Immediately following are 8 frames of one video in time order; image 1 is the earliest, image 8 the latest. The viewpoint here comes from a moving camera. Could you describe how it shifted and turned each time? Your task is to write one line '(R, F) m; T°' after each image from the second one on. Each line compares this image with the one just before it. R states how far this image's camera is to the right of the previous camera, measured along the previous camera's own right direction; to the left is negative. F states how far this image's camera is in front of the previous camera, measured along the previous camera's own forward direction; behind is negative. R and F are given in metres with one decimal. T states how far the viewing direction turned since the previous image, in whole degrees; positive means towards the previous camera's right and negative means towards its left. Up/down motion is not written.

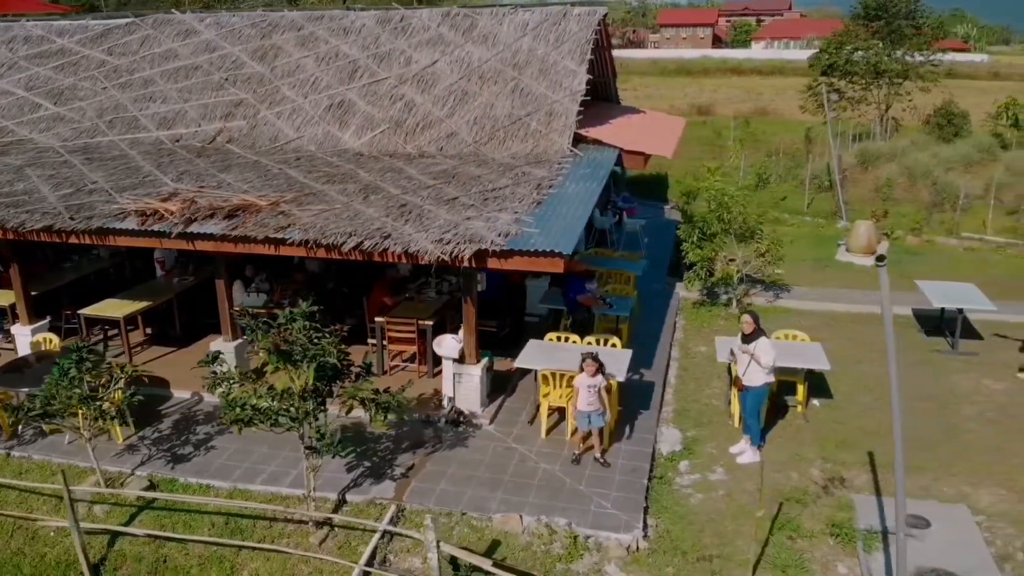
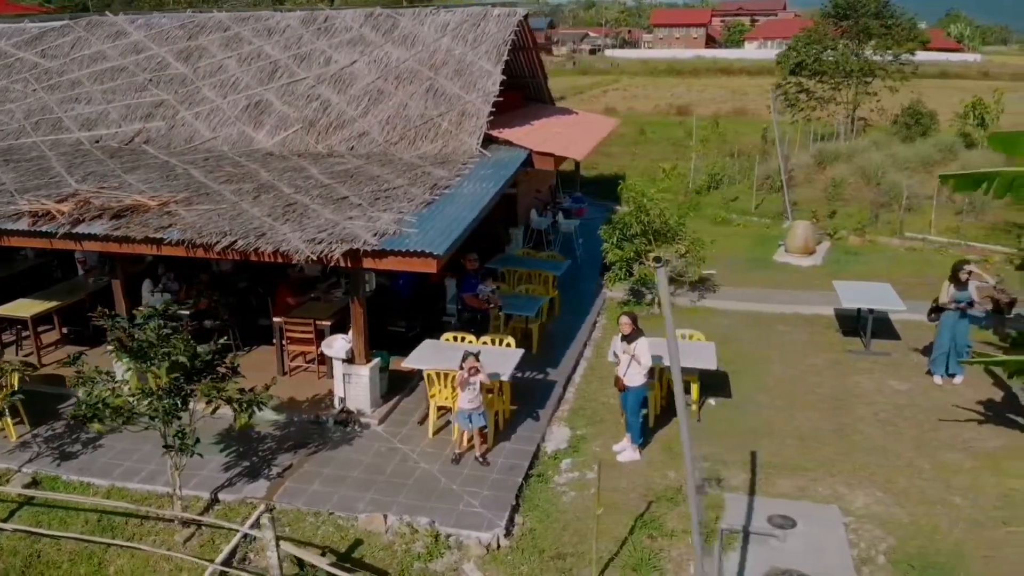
(+1.3, 0.0) m; -1°
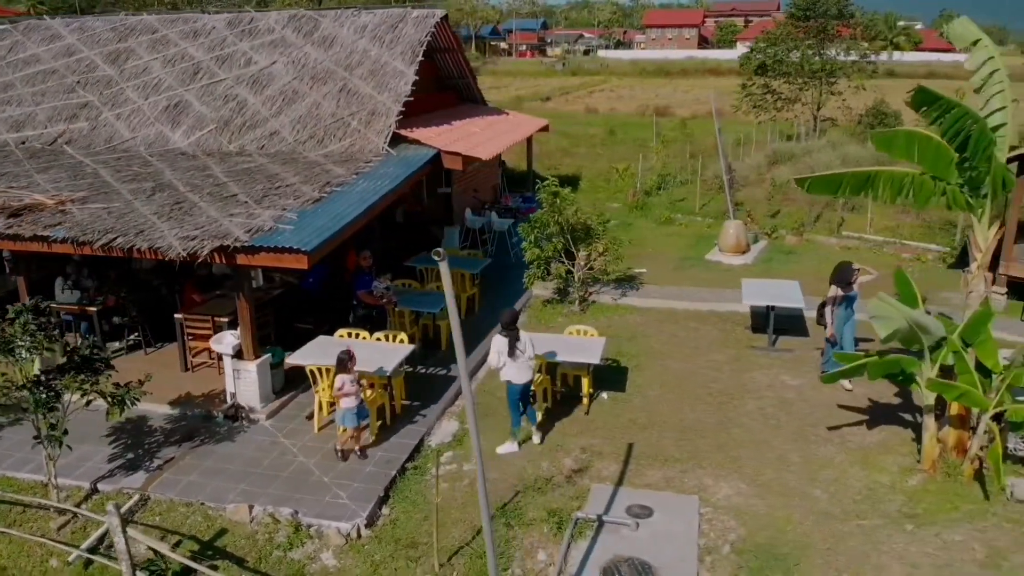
(+1.4, -0.2) m; -1°
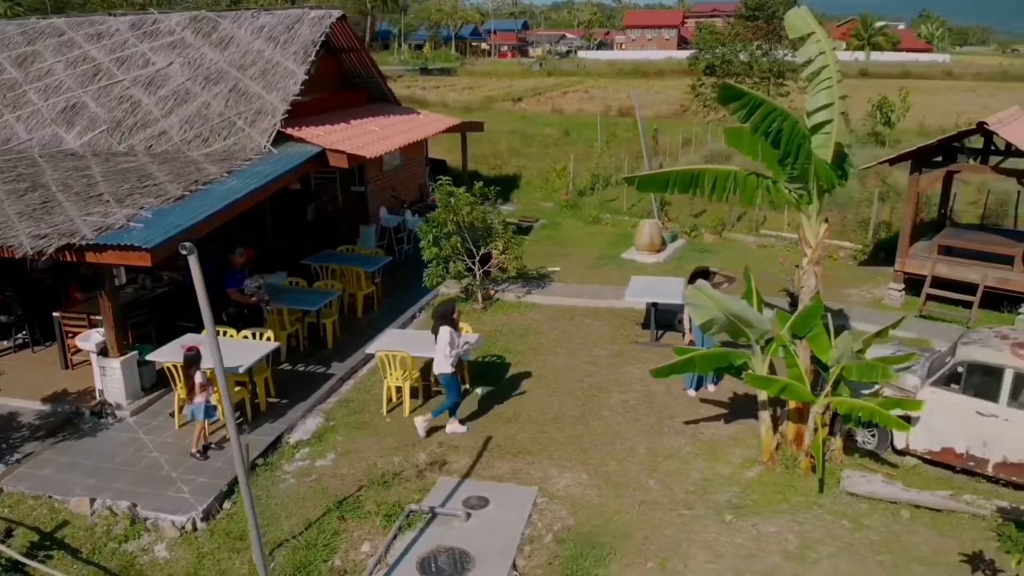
(+1.6, -0.1) m; 0°
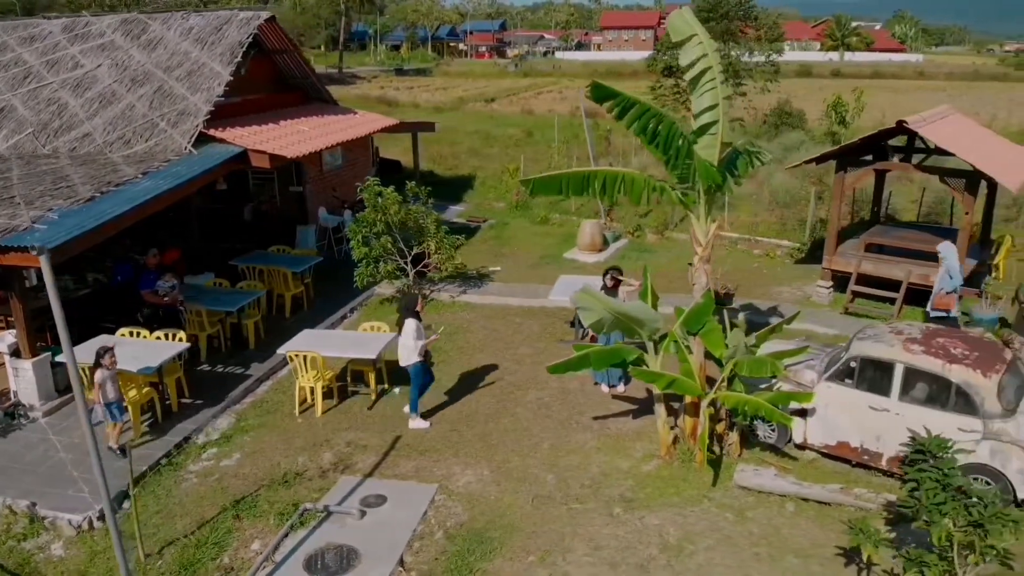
(+0.9, -0.1) m; +1°
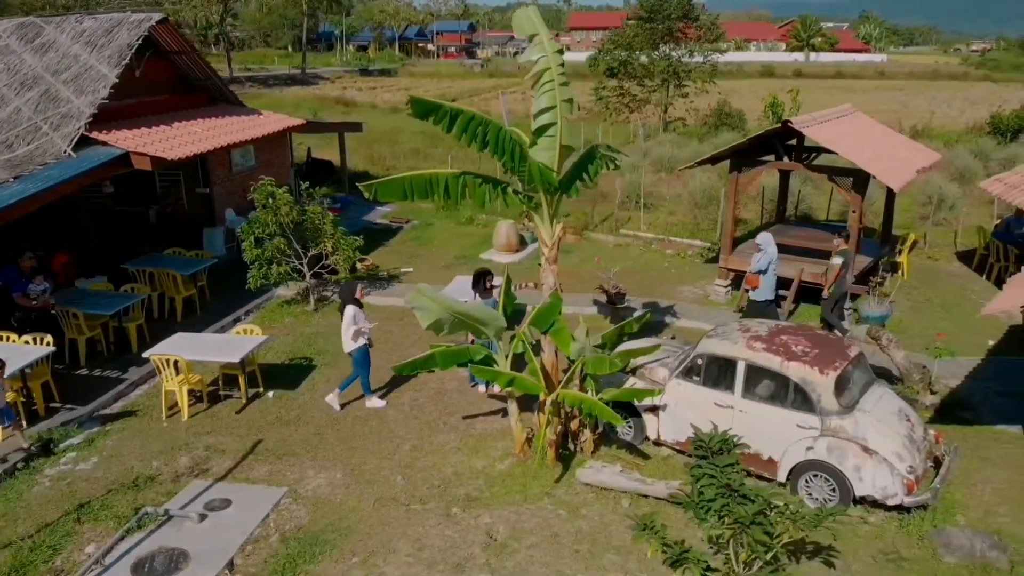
(+1.4, 0.0) m; +1°
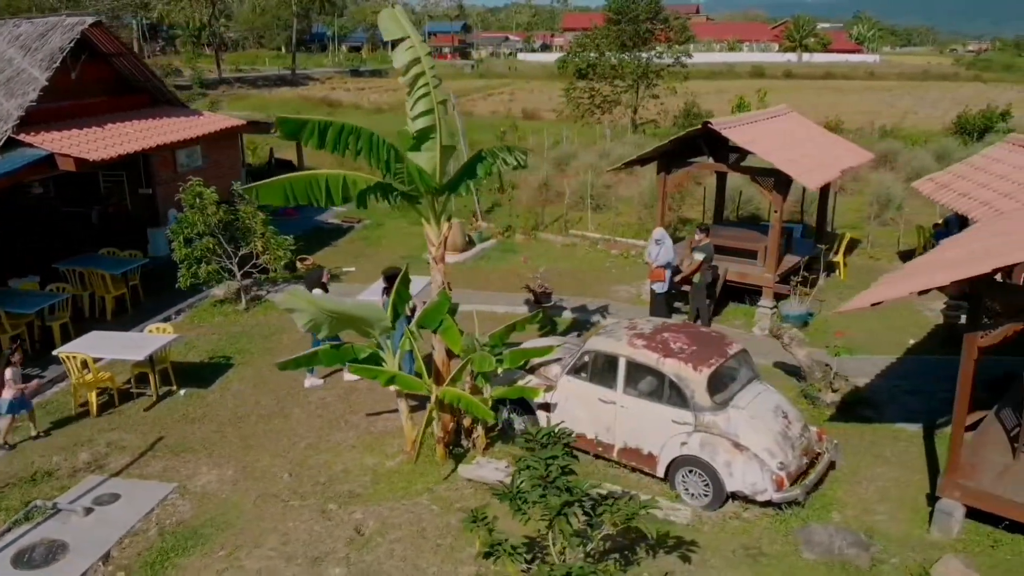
(+1.2, -0.1) m; -1°
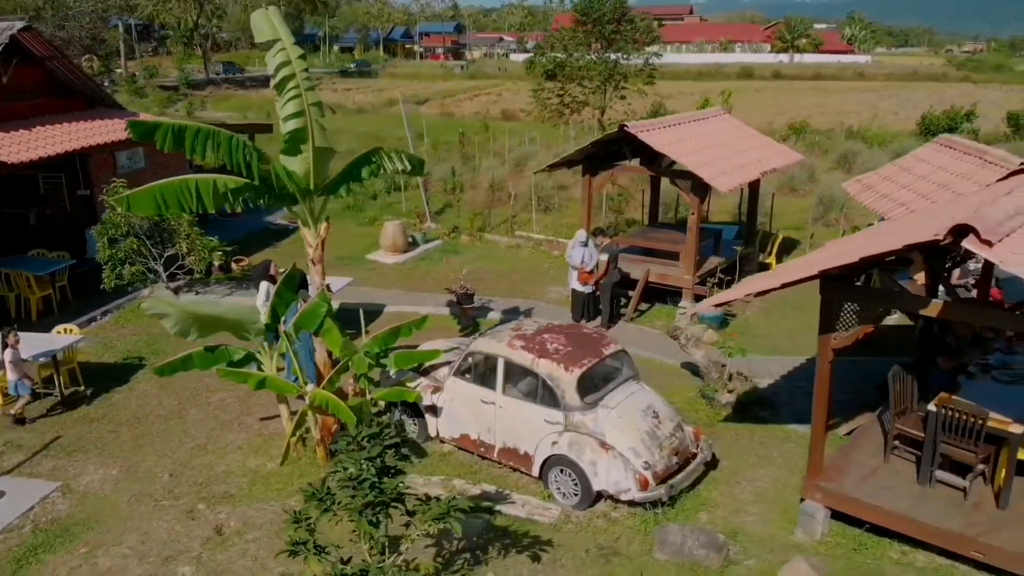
(+1.3, -0.1) m; -1°
